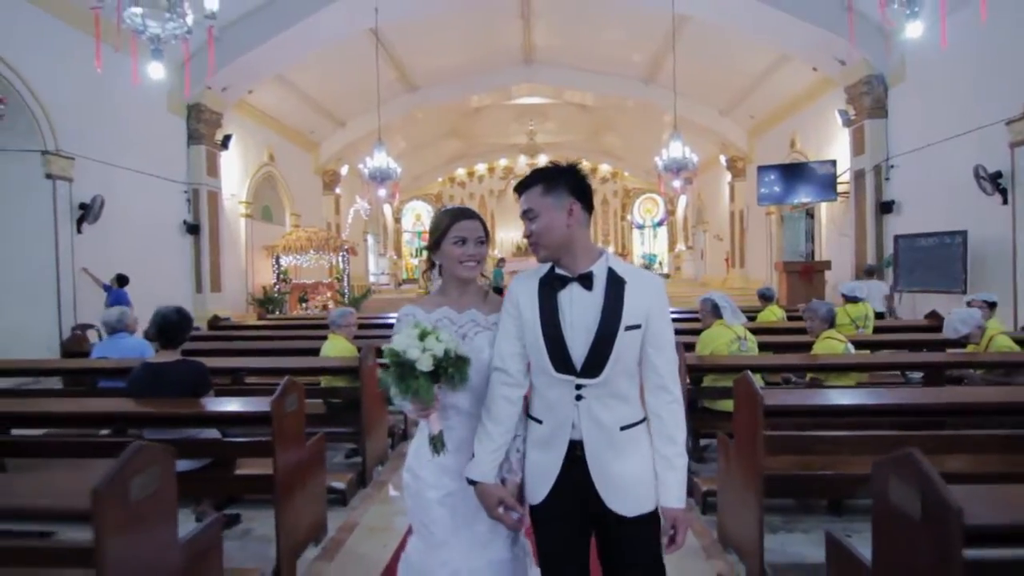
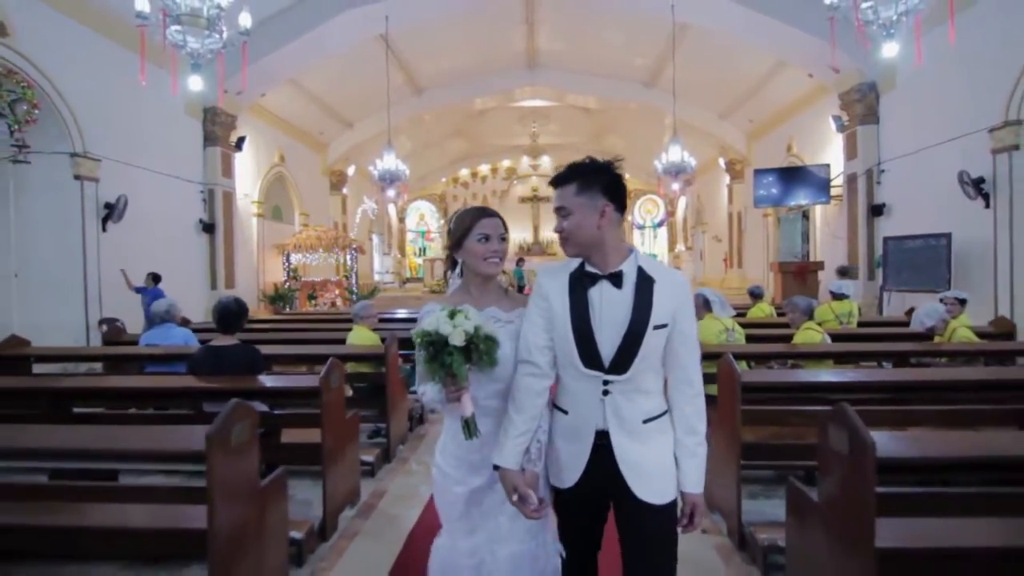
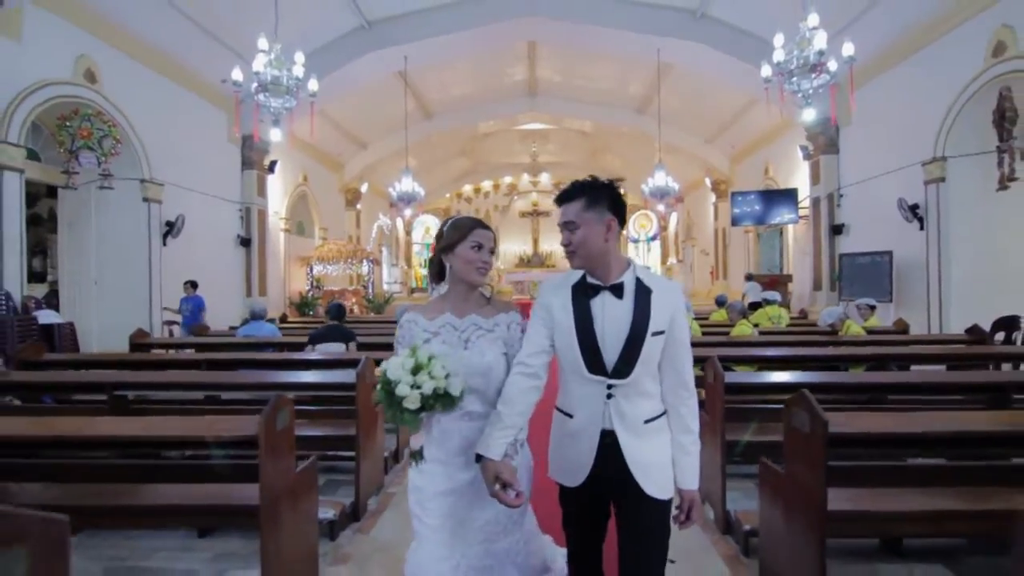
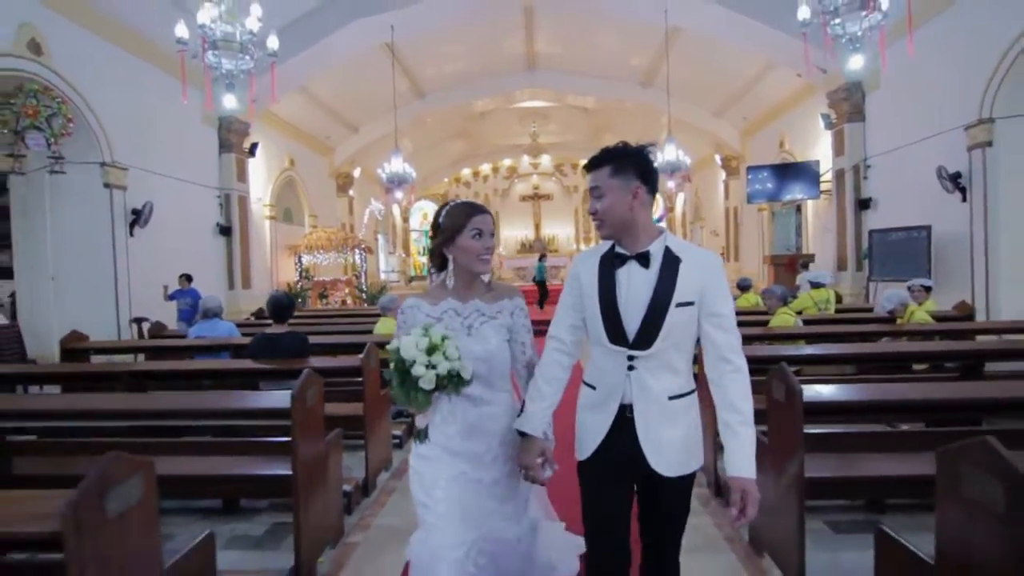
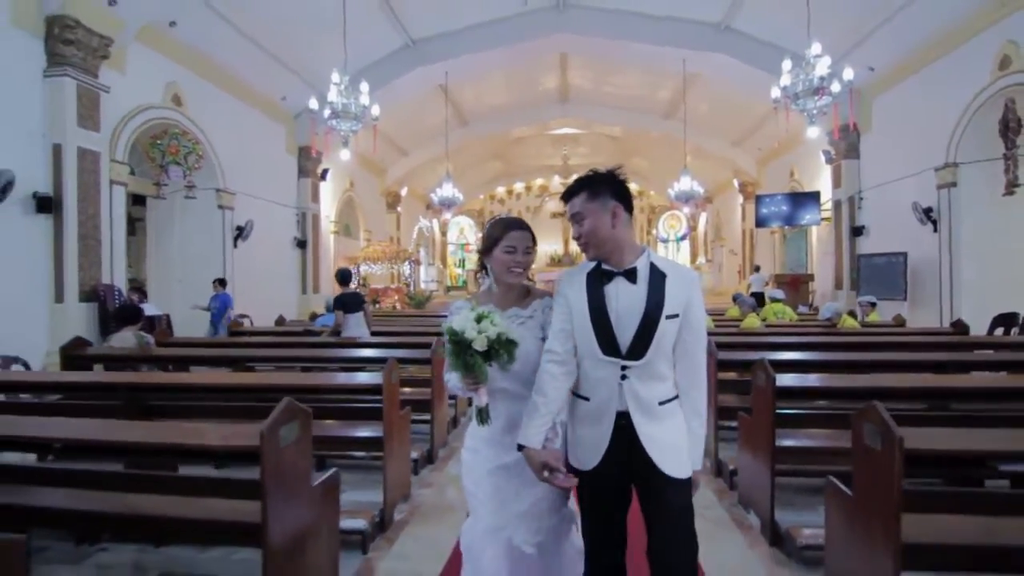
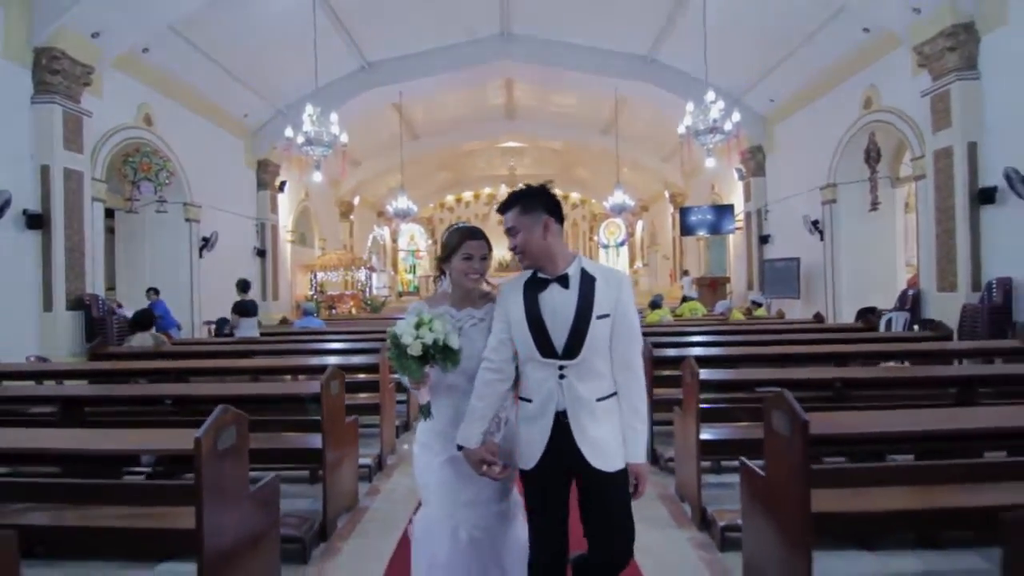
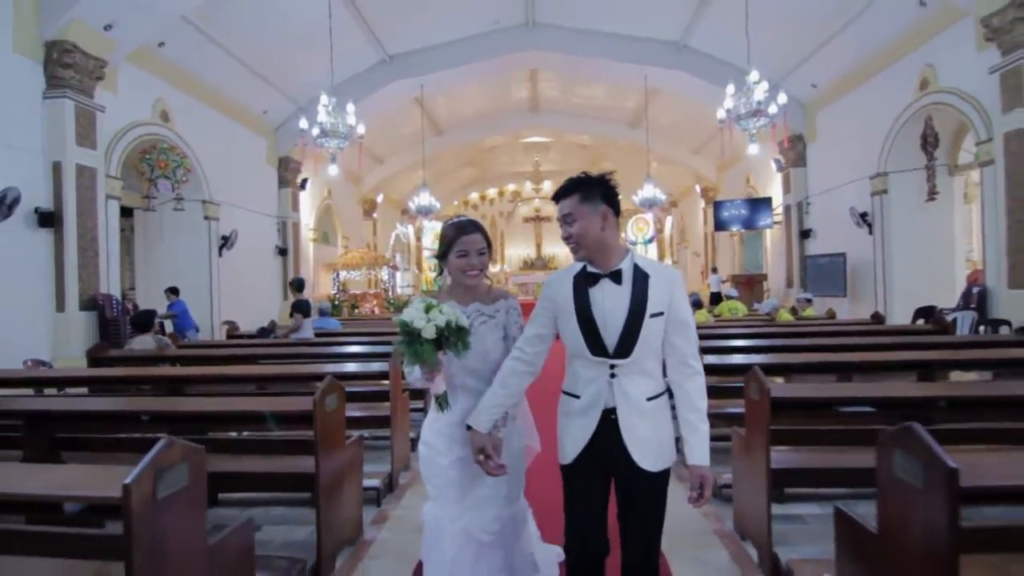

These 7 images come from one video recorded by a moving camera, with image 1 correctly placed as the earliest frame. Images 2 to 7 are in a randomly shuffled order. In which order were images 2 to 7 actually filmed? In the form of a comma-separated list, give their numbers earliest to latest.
2, 4, 3, 5, 7, 6
